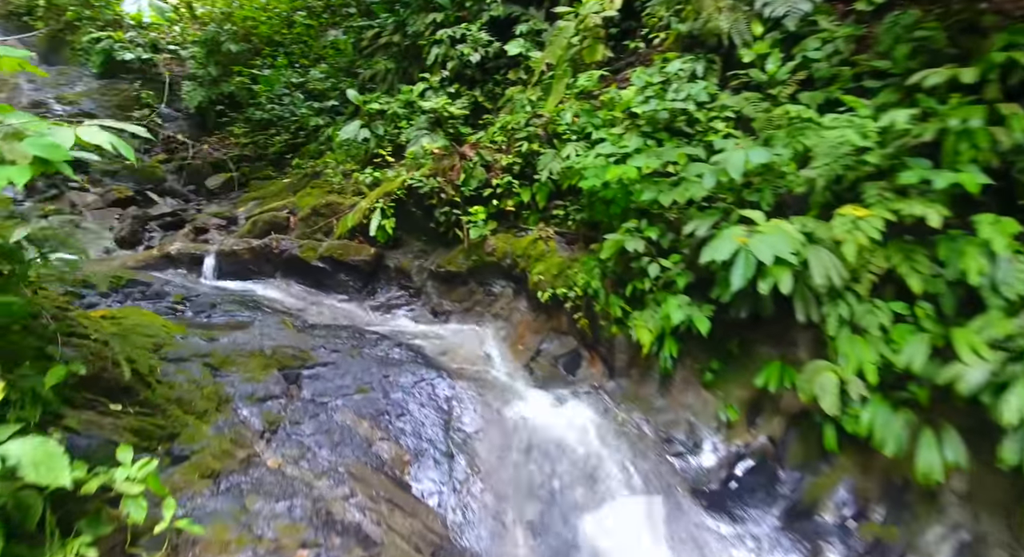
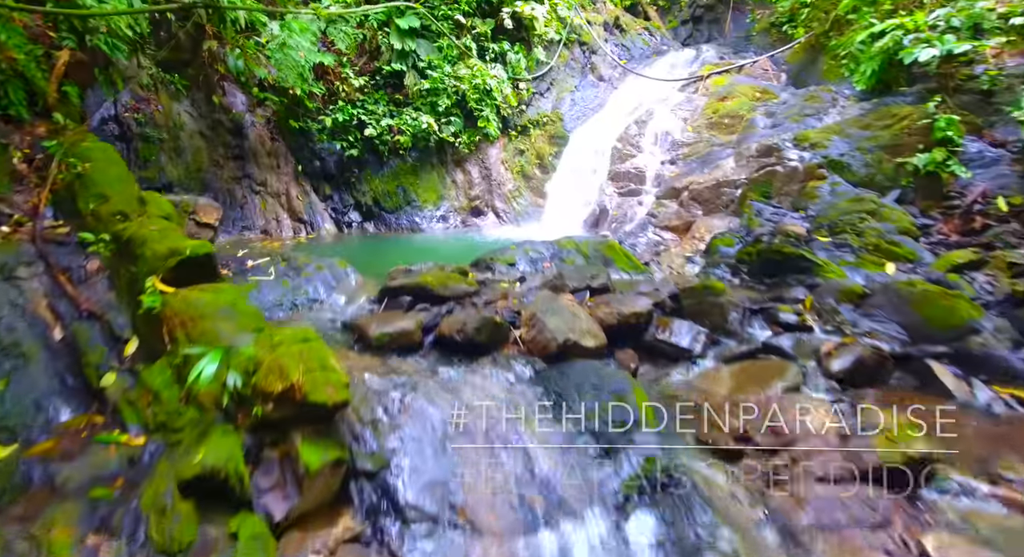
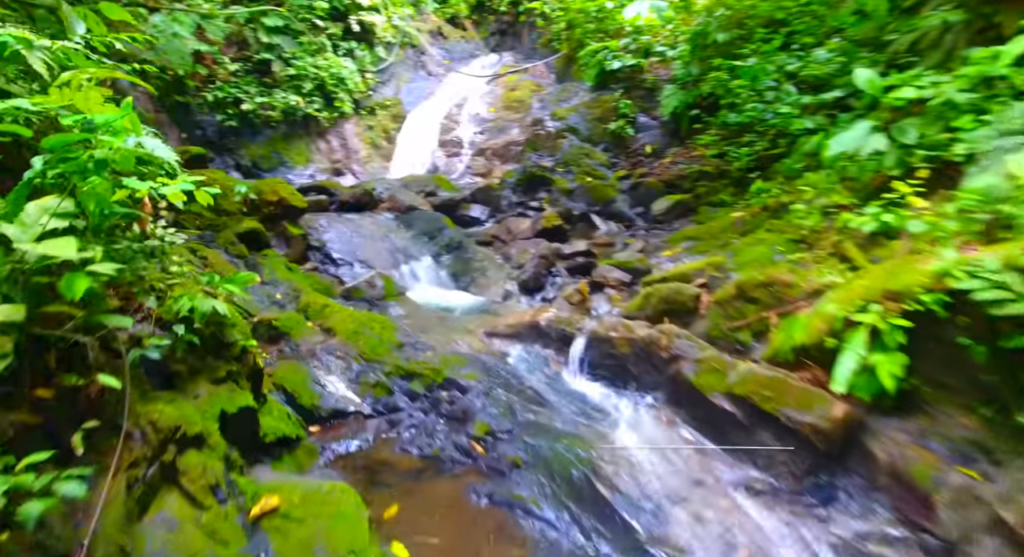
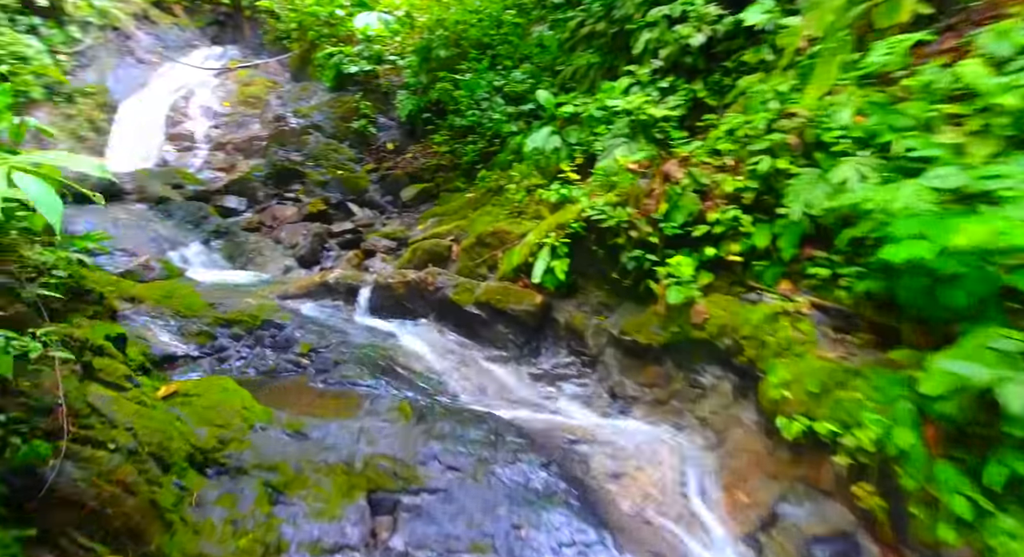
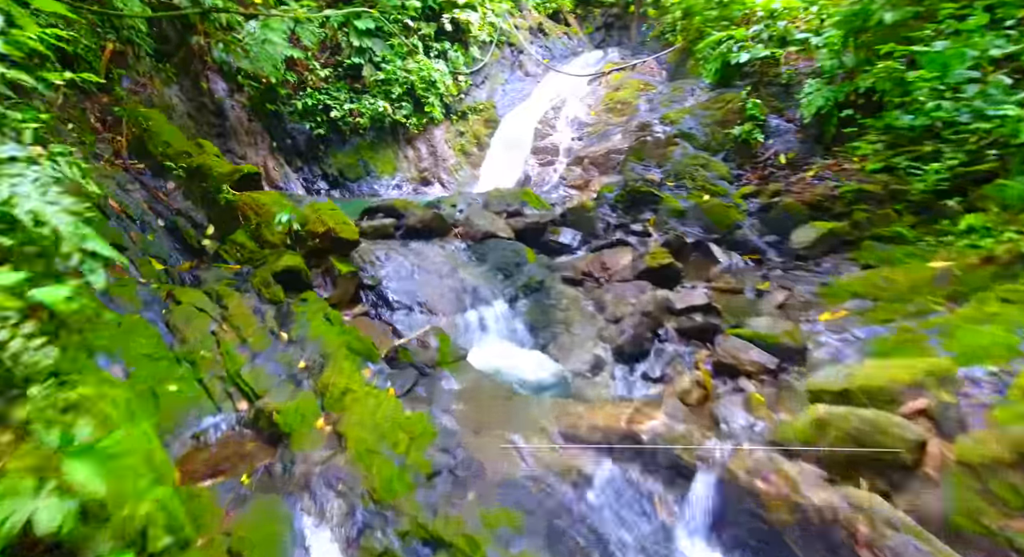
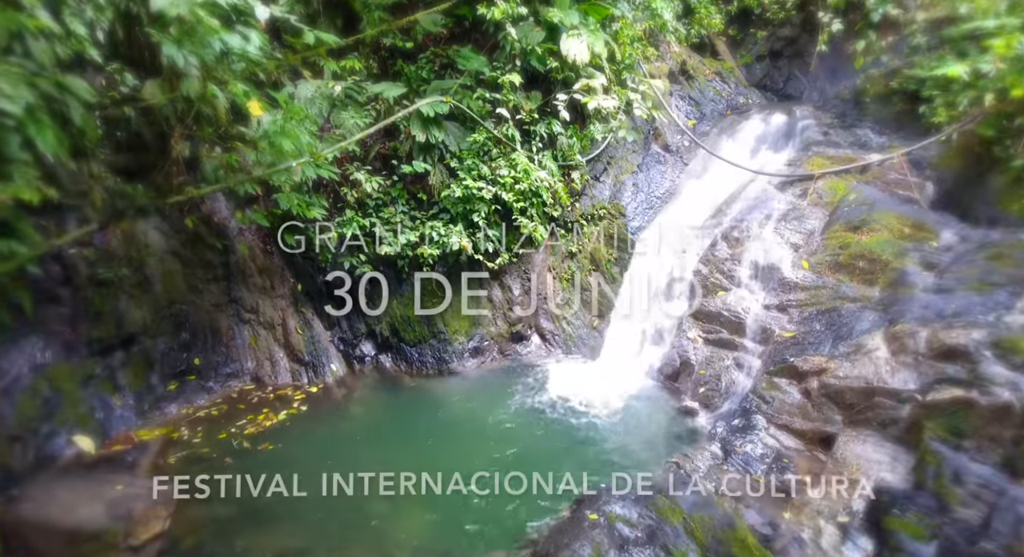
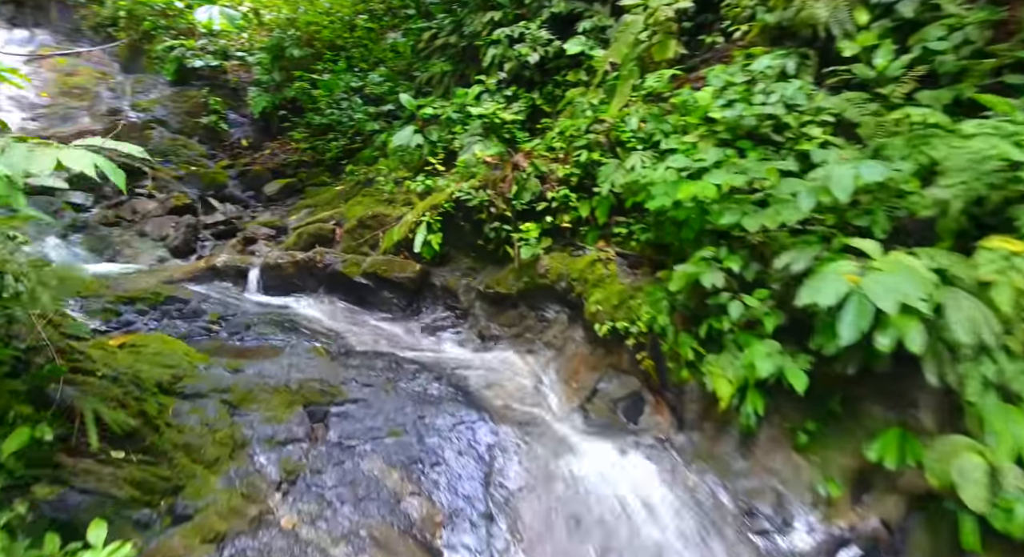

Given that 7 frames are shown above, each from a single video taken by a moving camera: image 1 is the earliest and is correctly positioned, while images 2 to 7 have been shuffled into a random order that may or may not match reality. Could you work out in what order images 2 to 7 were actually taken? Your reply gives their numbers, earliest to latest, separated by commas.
7, 4, 3, 5, 2, 6
